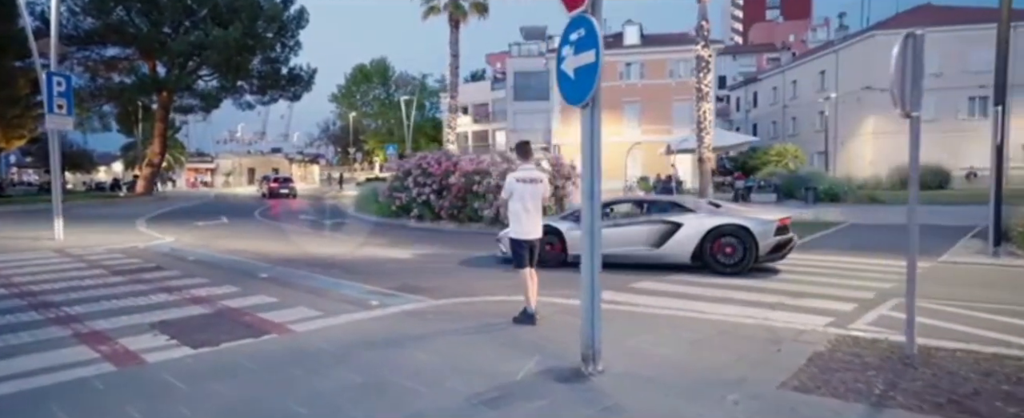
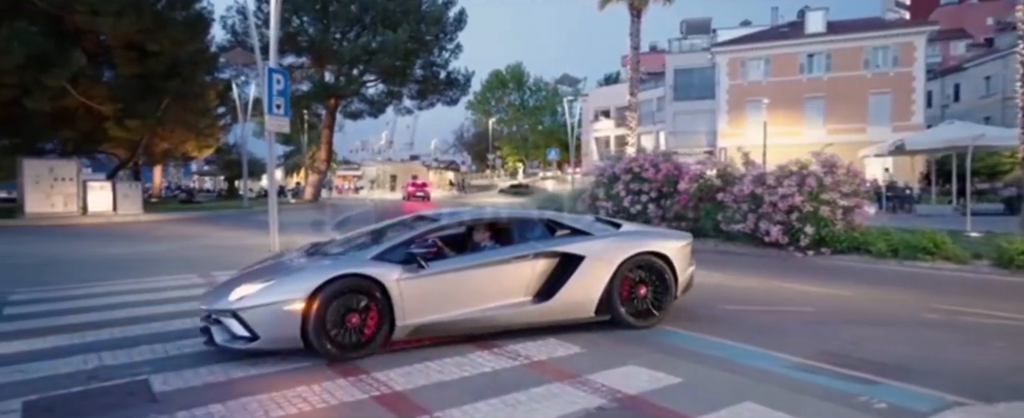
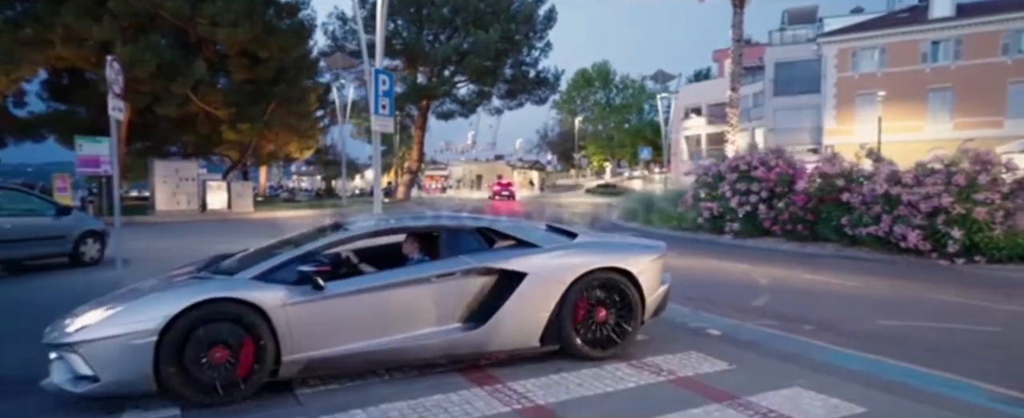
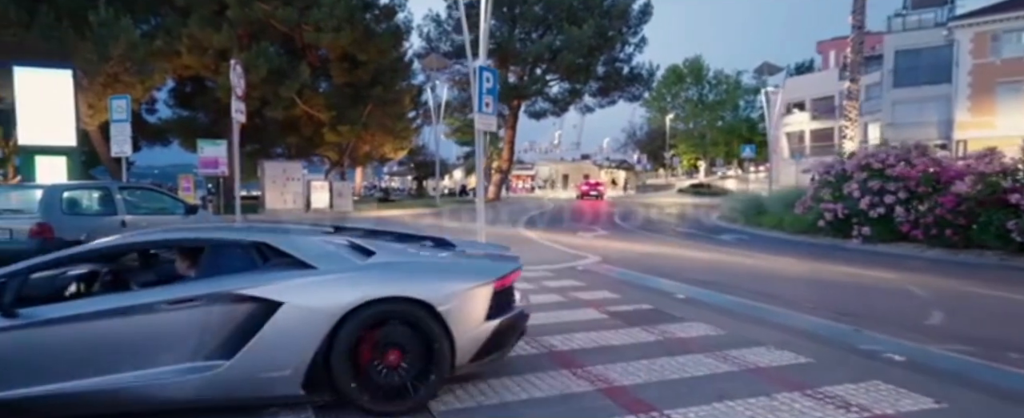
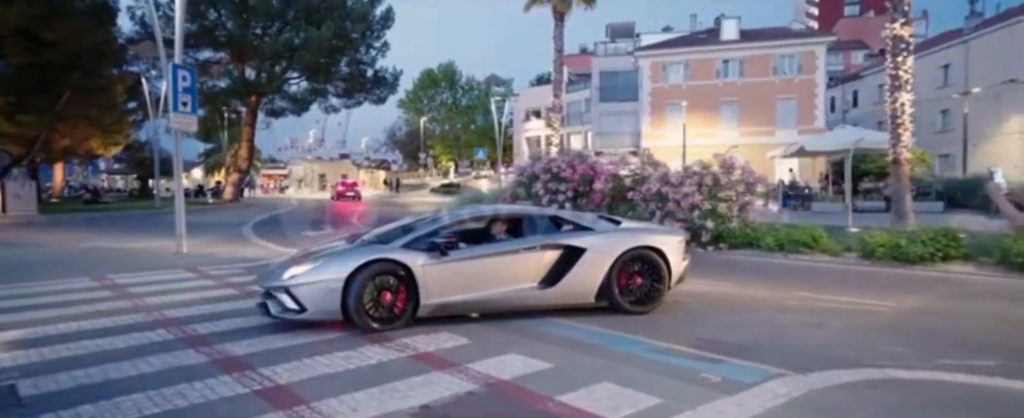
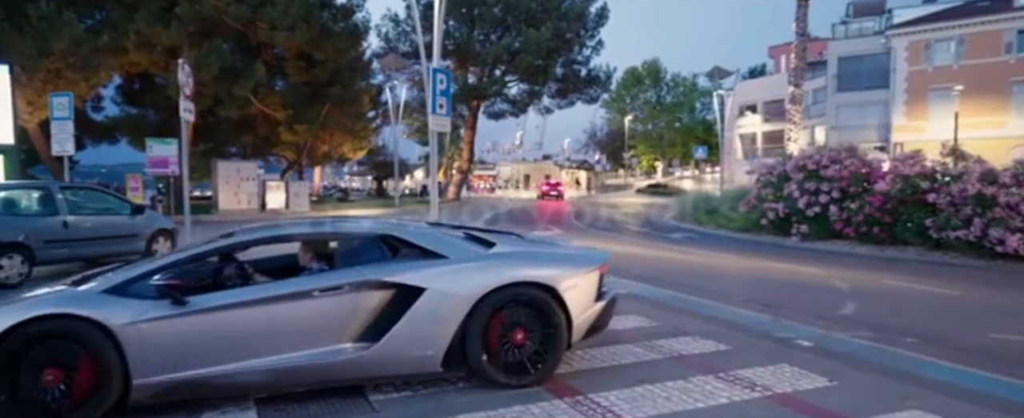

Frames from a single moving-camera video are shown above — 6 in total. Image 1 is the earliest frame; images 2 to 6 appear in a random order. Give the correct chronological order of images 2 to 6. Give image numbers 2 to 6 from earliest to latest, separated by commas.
5, 2, 3, 6, 4
